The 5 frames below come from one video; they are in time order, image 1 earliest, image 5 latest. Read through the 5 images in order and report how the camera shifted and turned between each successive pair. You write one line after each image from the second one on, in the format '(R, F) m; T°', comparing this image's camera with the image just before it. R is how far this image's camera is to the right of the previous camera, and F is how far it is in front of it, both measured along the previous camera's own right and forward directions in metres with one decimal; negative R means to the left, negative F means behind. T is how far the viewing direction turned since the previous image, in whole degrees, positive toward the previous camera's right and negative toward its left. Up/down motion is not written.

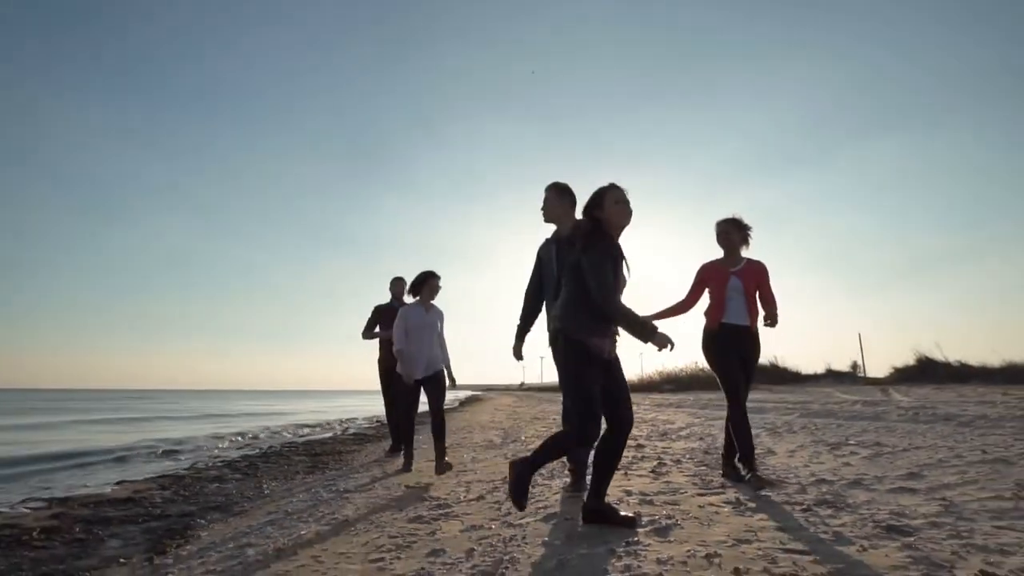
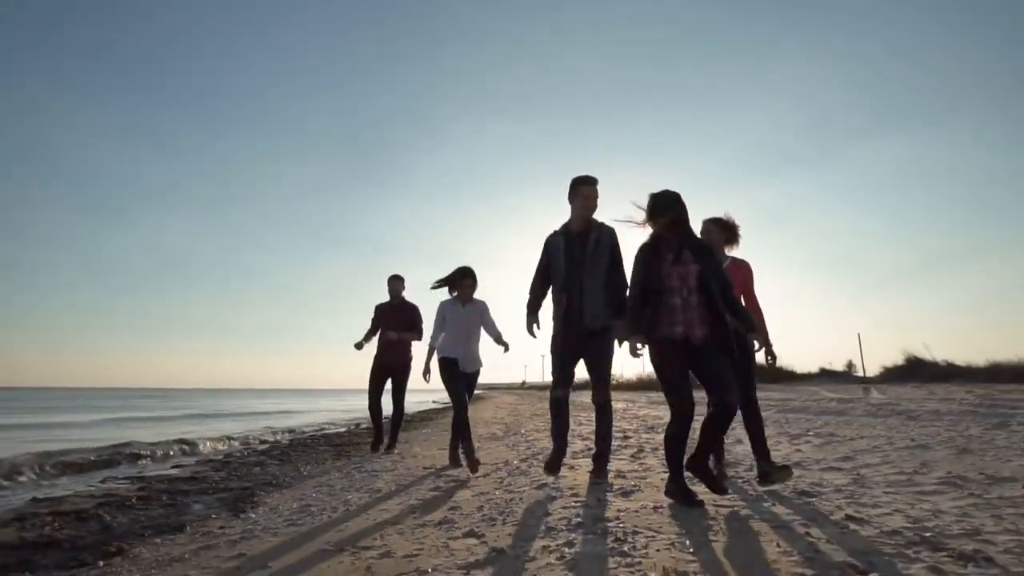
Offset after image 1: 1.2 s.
(0.0, -1.1) m; 0°
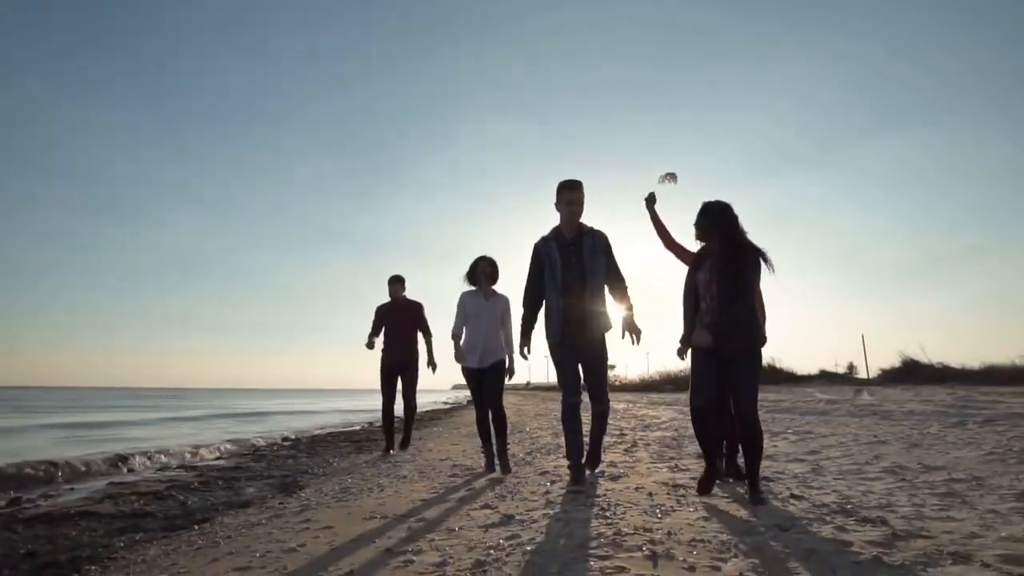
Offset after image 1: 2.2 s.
(0.0, -0.9) m; 0°
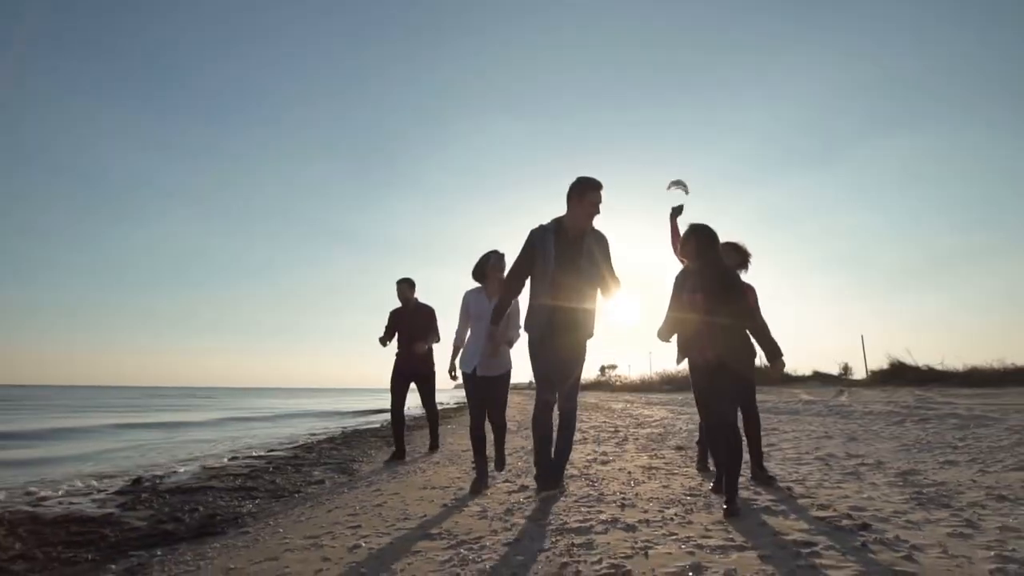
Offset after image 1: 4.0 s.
(-0.1, -1.6) m; 0°
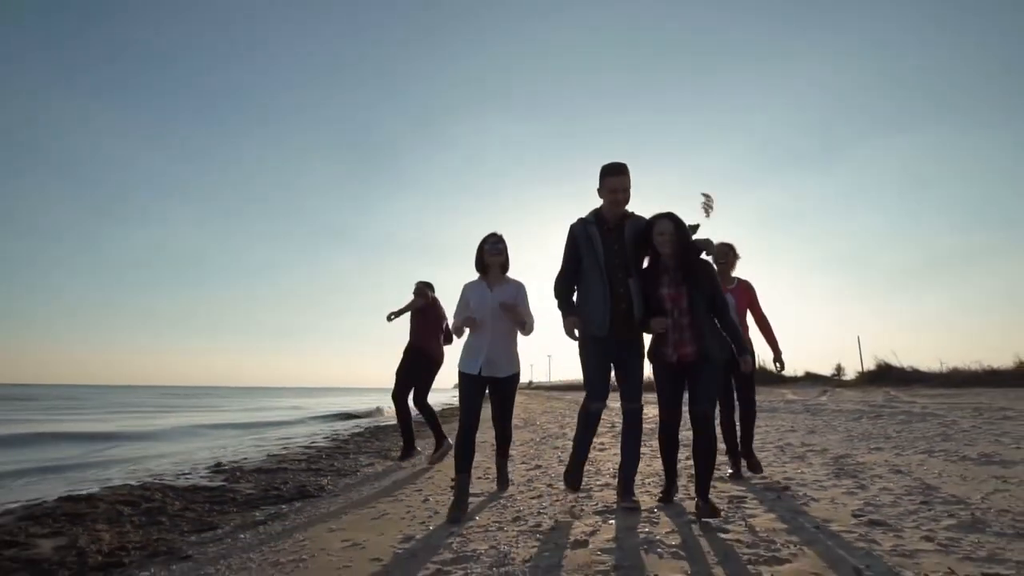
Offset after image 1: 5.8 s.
(-0.2, -1.6) m; 0°
